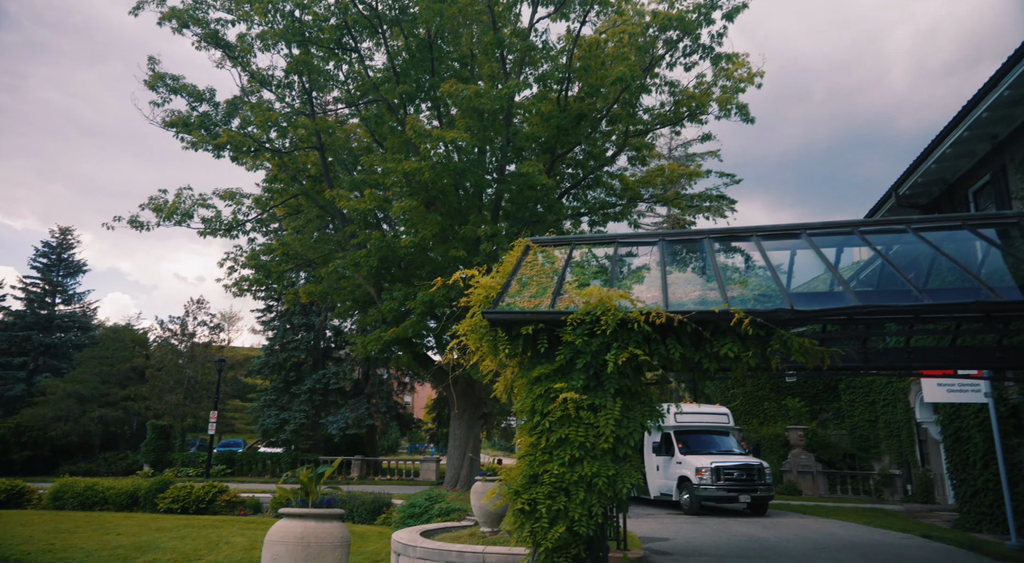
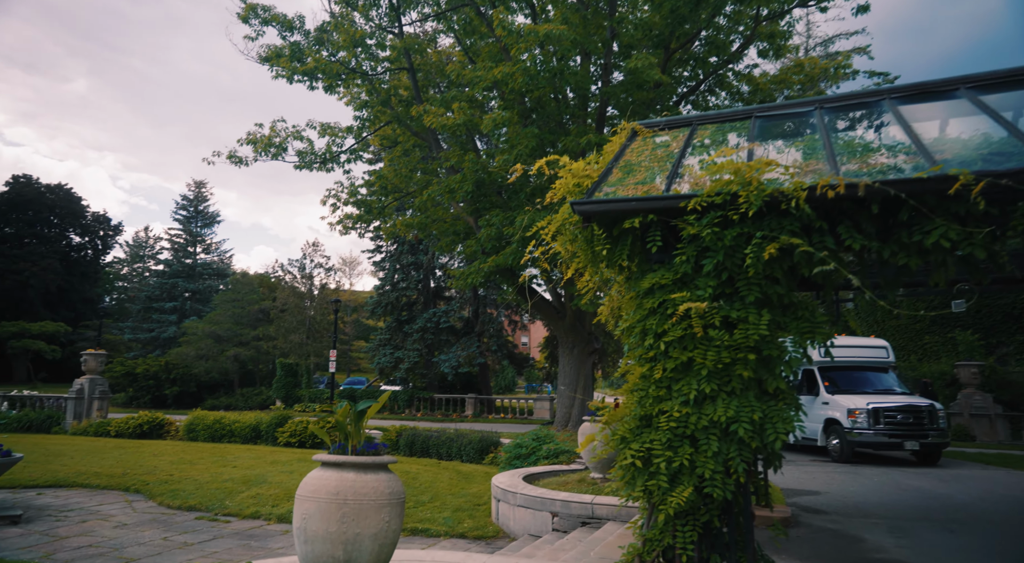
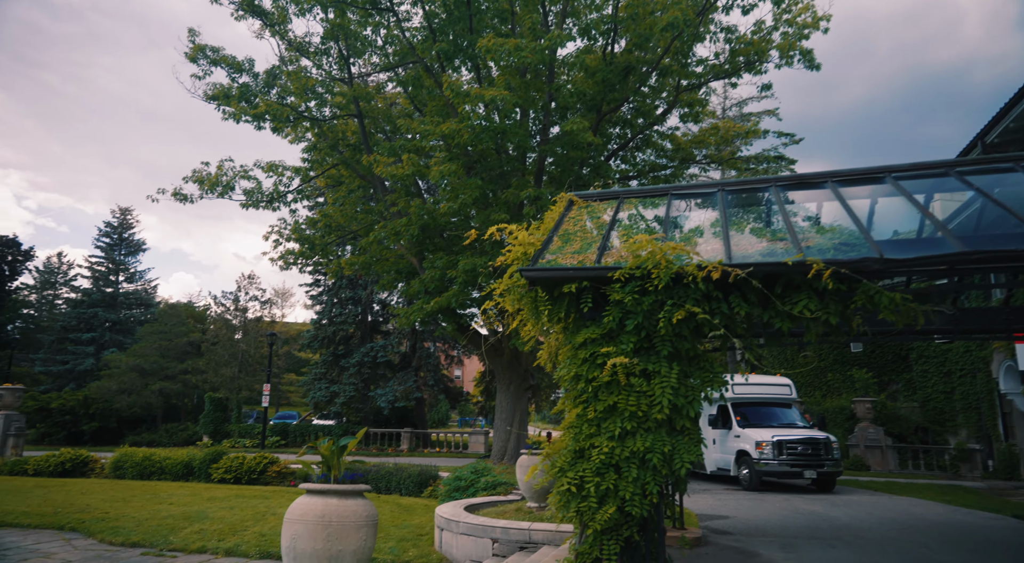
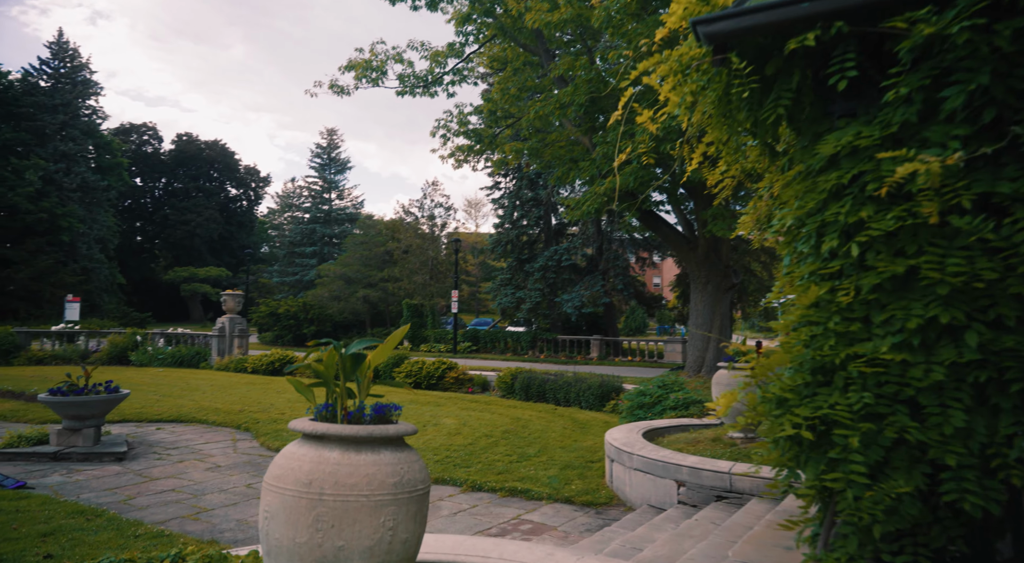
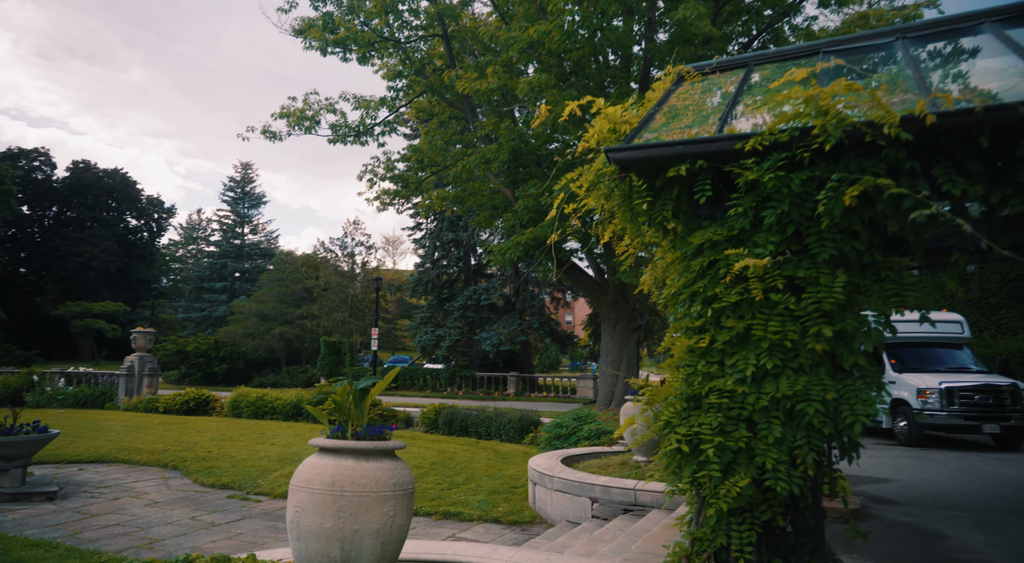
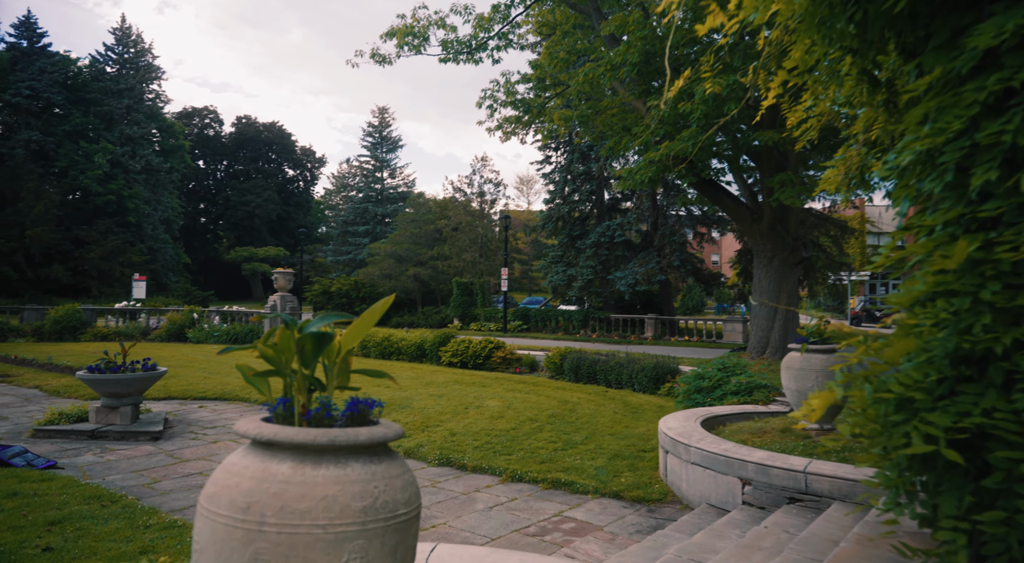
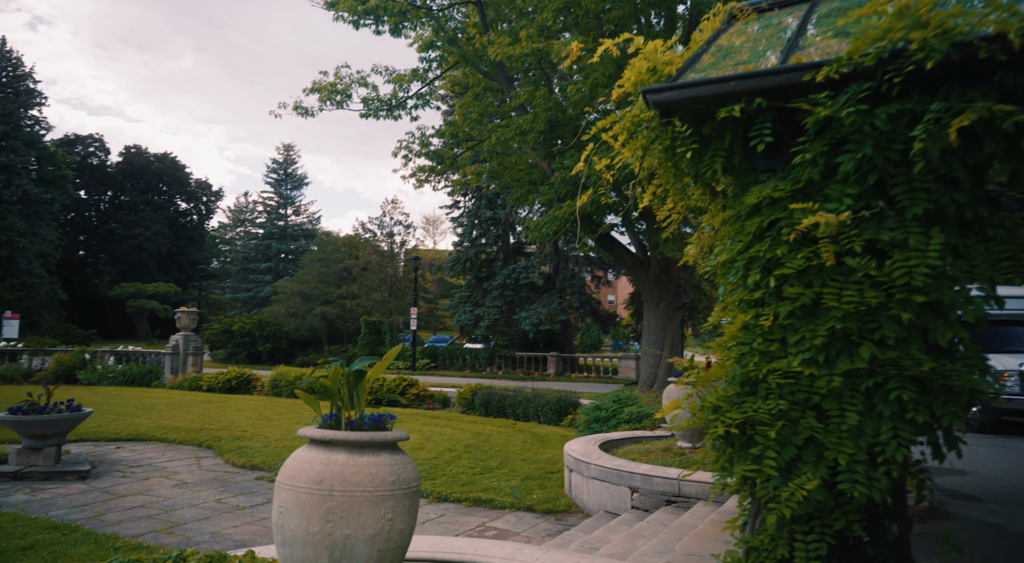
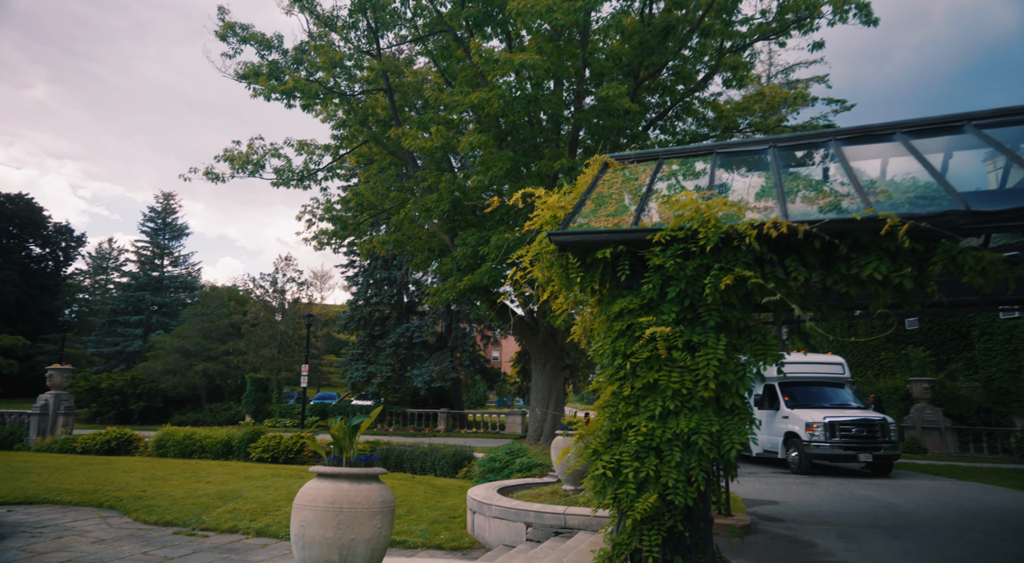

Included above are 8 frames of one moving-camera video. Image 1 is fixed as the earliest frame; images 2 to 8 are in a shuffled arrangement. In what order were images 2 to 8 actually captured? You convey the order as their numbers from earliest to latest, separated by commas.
3, 8, 2, 5, 7, 4, 6
